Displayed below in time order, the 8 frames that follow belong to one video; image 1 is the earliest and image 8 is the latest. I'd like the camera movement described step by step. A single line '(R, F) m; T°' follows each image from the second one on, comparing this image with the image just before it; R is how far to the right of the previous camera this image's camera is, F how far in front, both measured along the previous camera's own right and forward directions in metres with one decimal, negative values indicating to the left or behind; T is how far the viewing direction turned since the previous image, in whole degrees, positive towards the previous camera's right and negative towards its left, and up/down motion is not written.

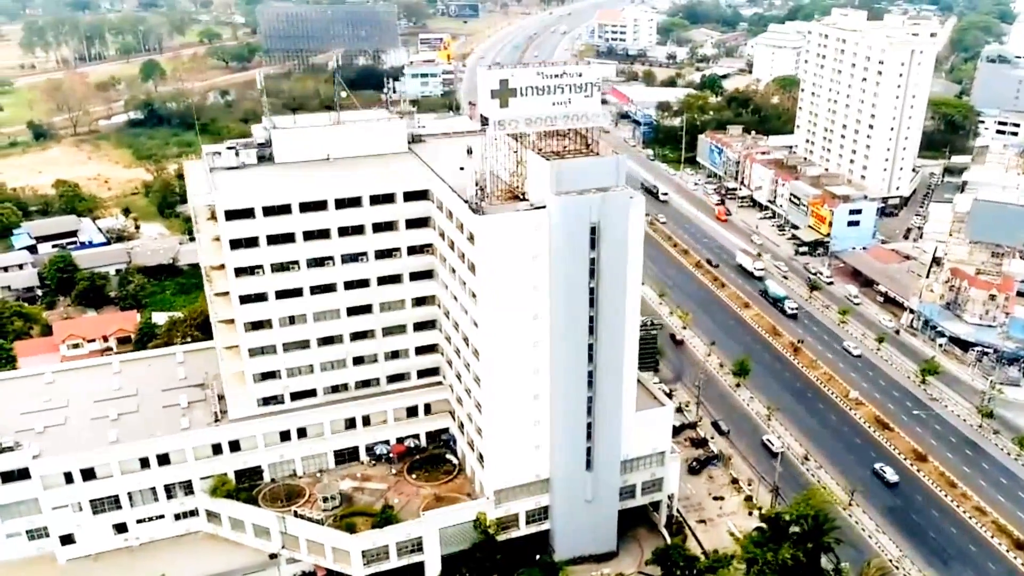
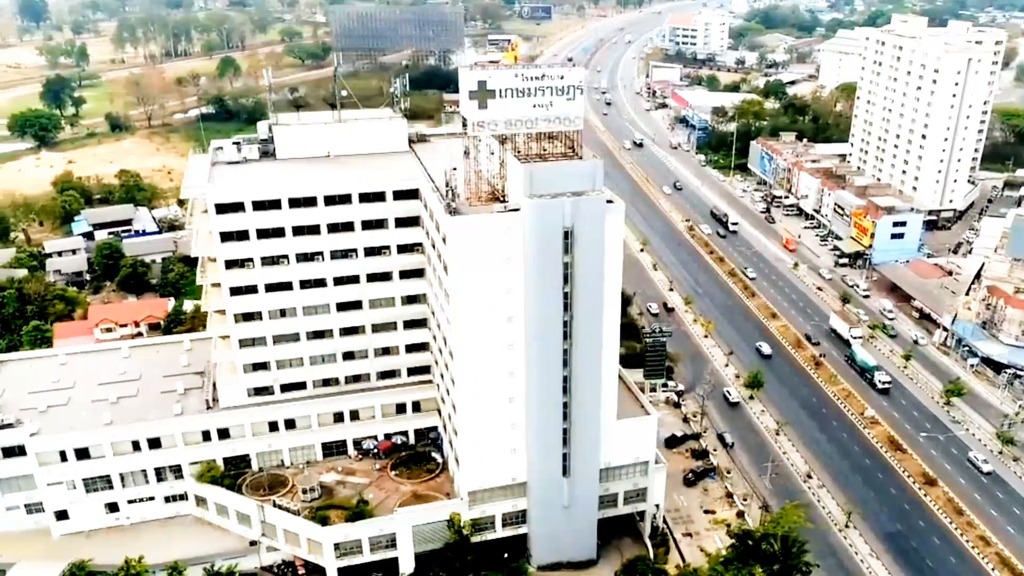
(+4.8, +0.6) m; -4°
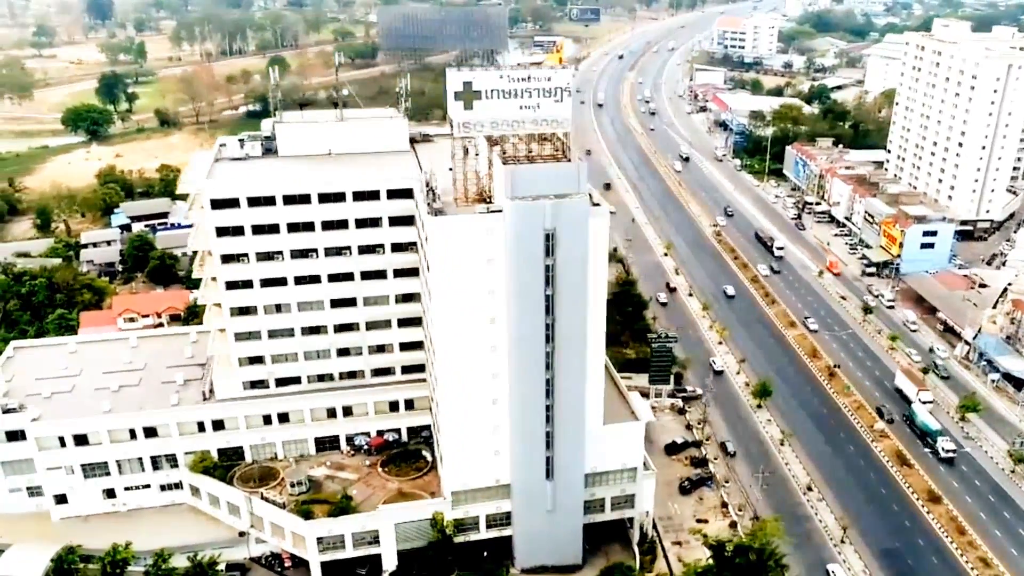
(+3.2, +0.3) m; -3°
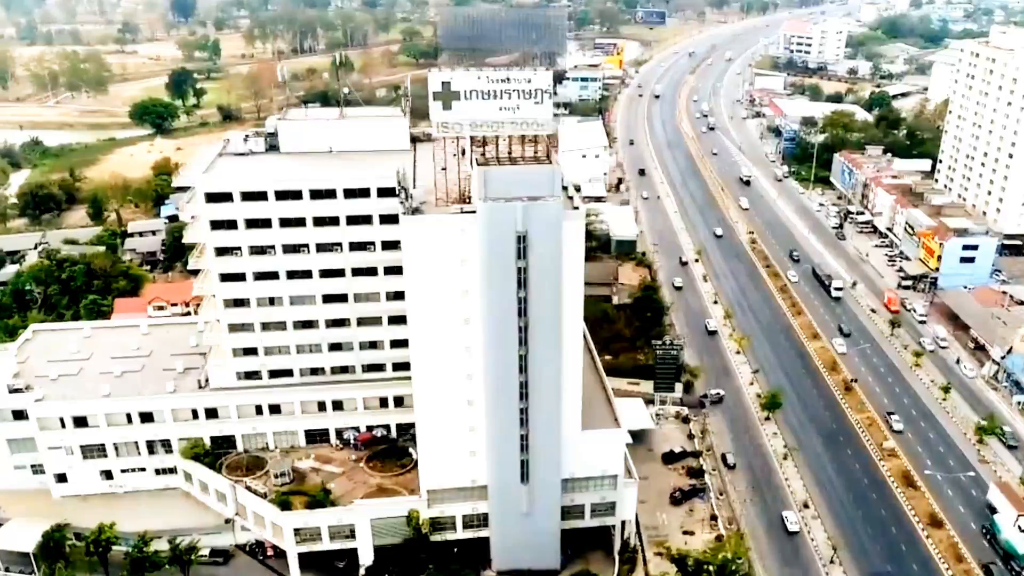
(+4.4, +0.4) m; -4°
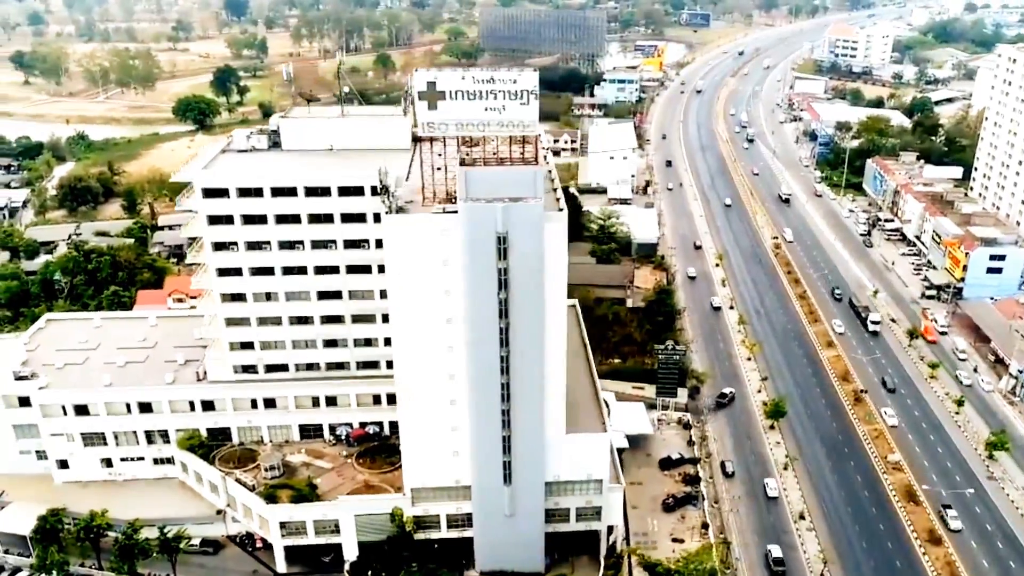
(+2.9, +0.2) m; -3°
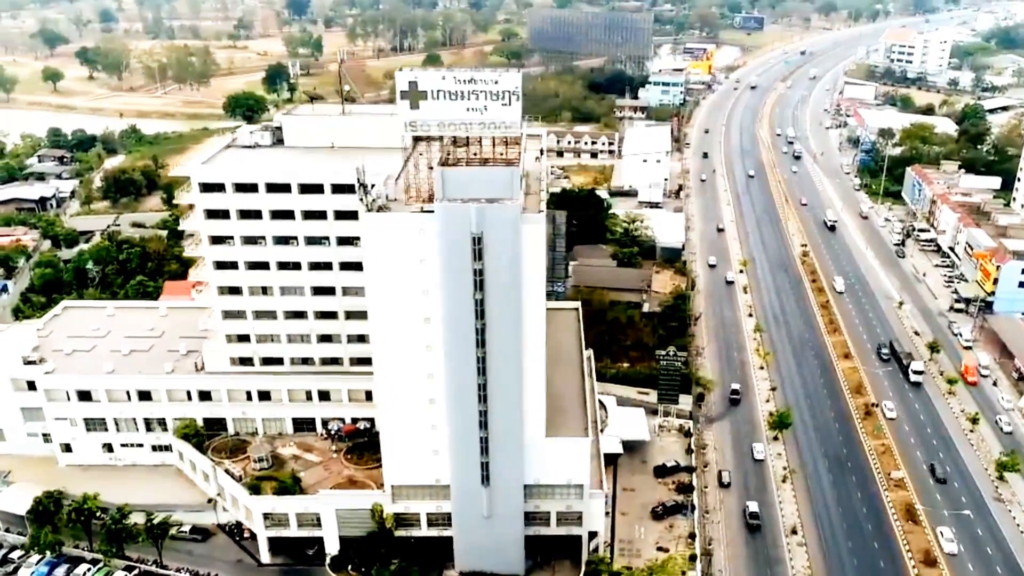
(+3.5, +0.2) m; -3°
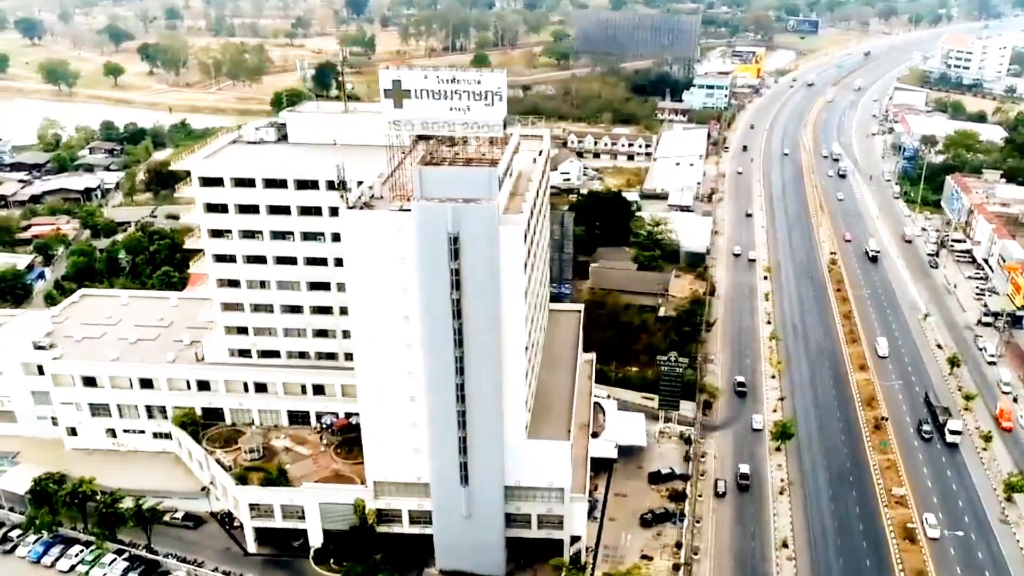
(+3.4, +0.1) m; -3°
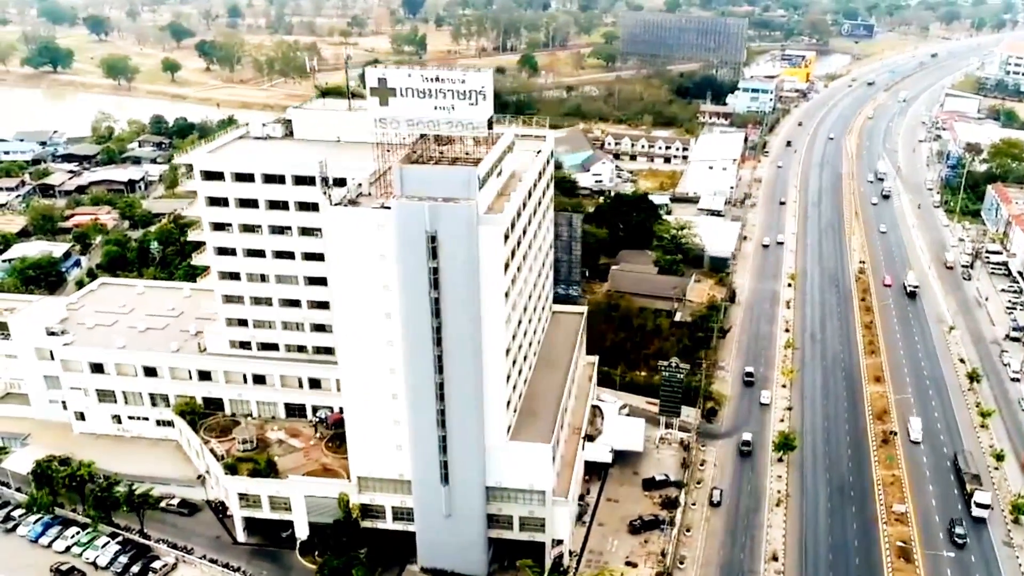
(+3.3, +0.1) m; -3°
